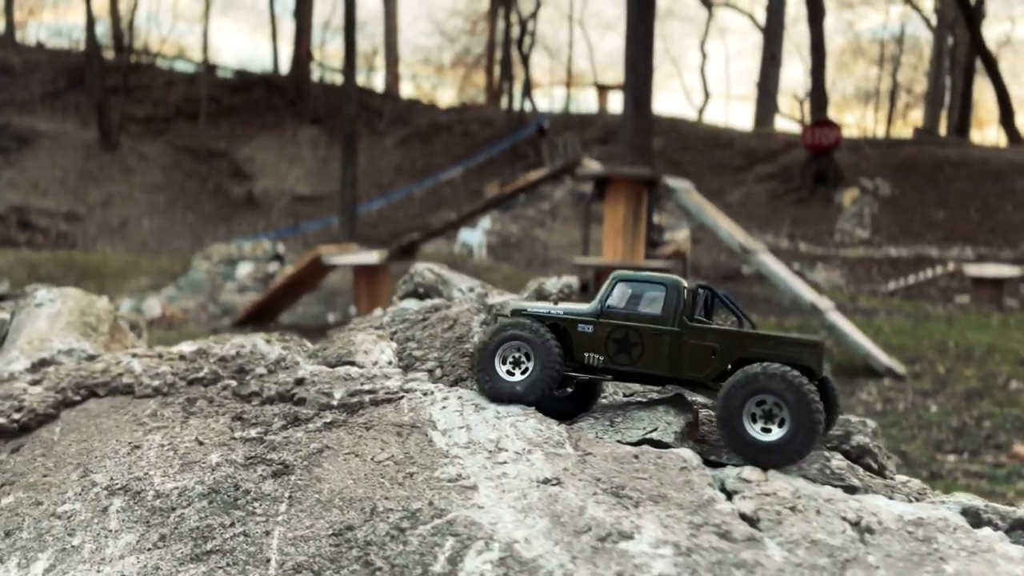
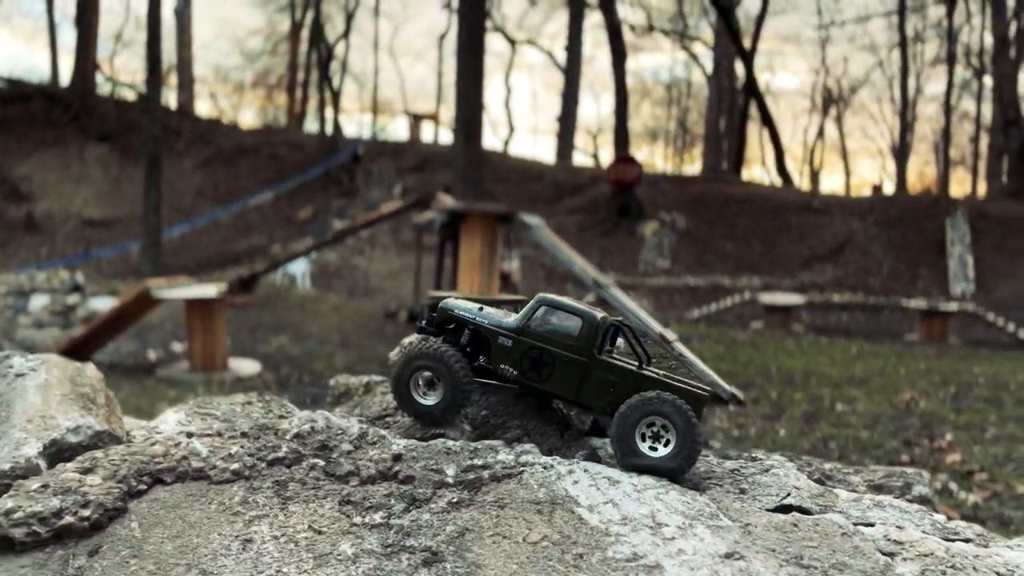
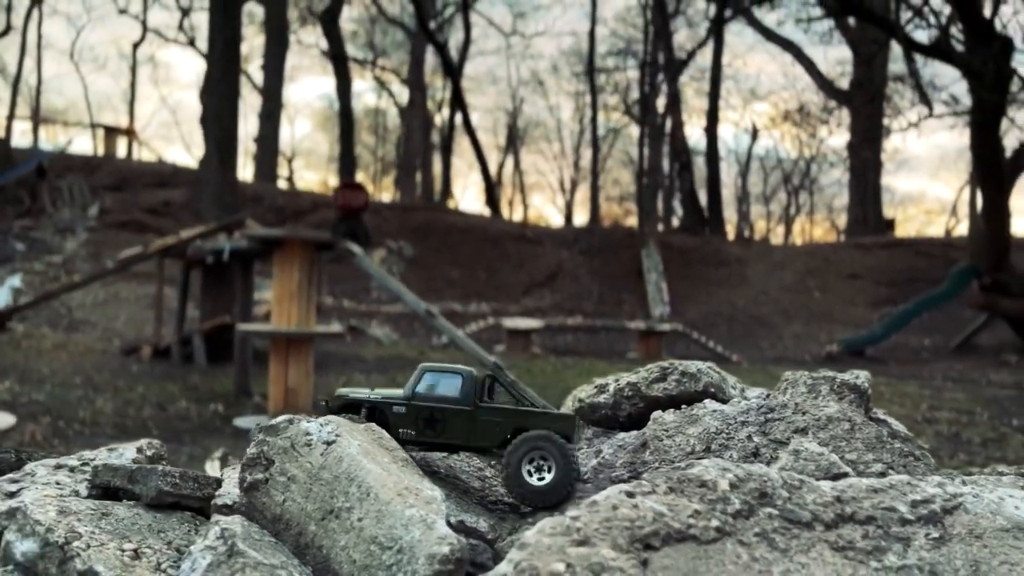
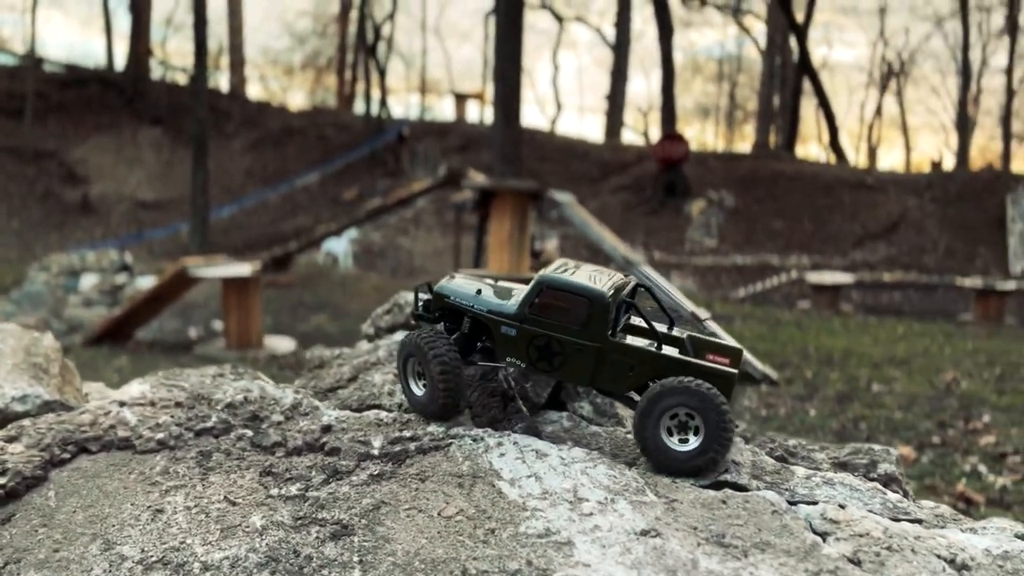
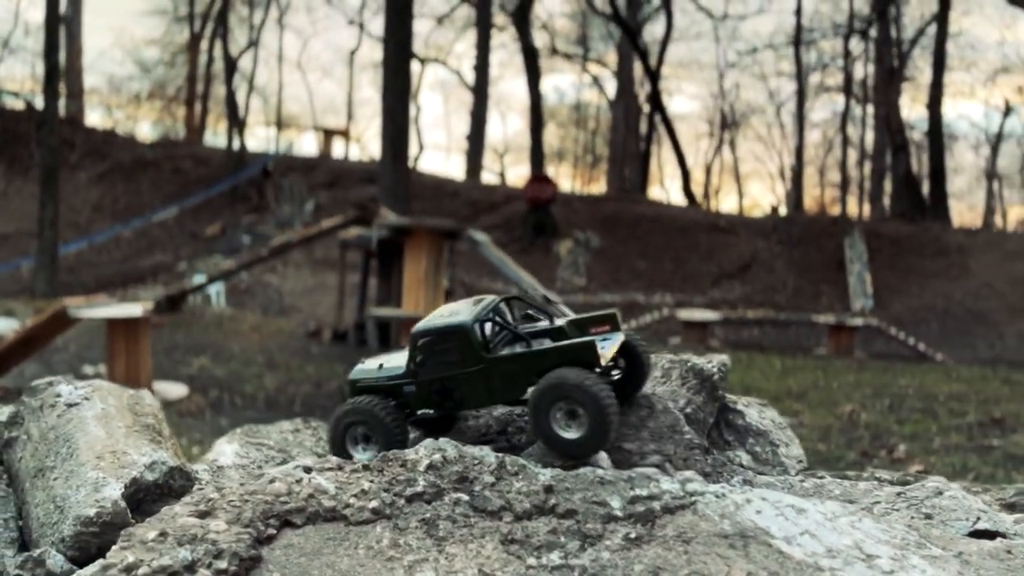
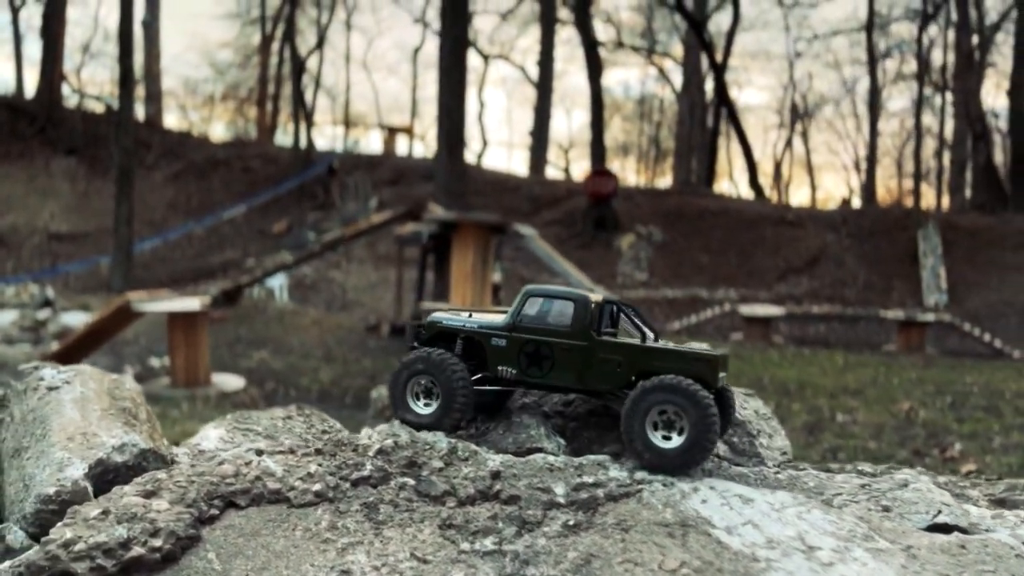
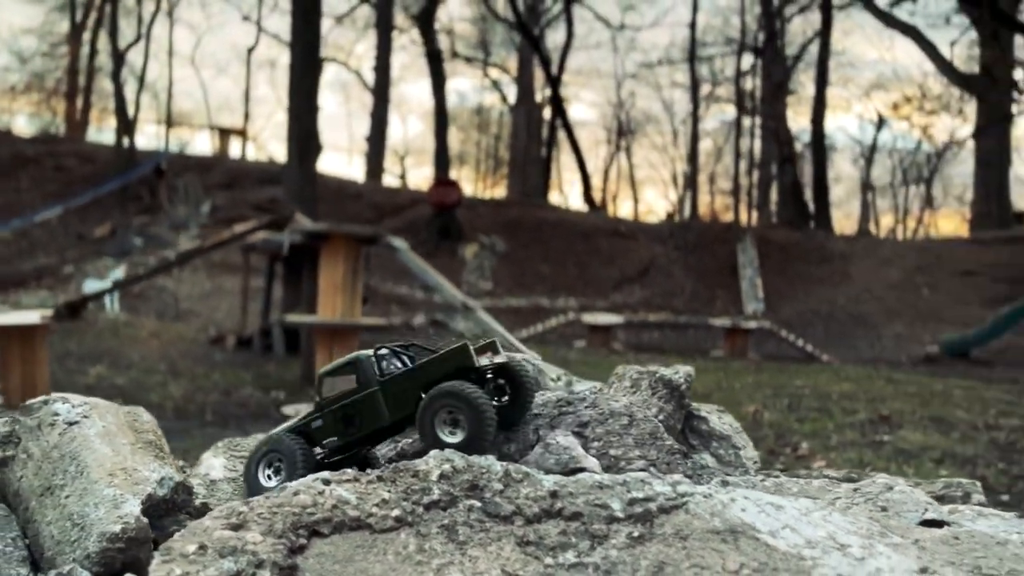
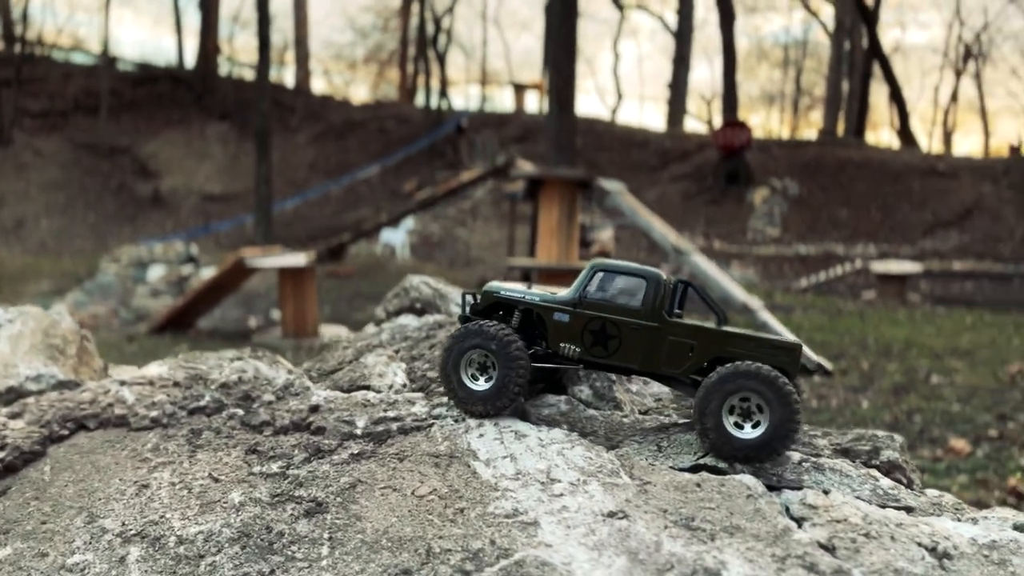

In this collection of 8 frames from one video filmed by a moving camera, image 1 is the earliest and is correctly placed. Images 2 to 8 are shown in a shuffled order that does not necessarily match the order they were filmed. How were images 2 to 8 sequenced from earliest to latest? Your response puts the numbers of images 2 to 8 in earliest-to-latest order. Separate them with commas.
8, 4, 2, 6, 5, 7, 3
